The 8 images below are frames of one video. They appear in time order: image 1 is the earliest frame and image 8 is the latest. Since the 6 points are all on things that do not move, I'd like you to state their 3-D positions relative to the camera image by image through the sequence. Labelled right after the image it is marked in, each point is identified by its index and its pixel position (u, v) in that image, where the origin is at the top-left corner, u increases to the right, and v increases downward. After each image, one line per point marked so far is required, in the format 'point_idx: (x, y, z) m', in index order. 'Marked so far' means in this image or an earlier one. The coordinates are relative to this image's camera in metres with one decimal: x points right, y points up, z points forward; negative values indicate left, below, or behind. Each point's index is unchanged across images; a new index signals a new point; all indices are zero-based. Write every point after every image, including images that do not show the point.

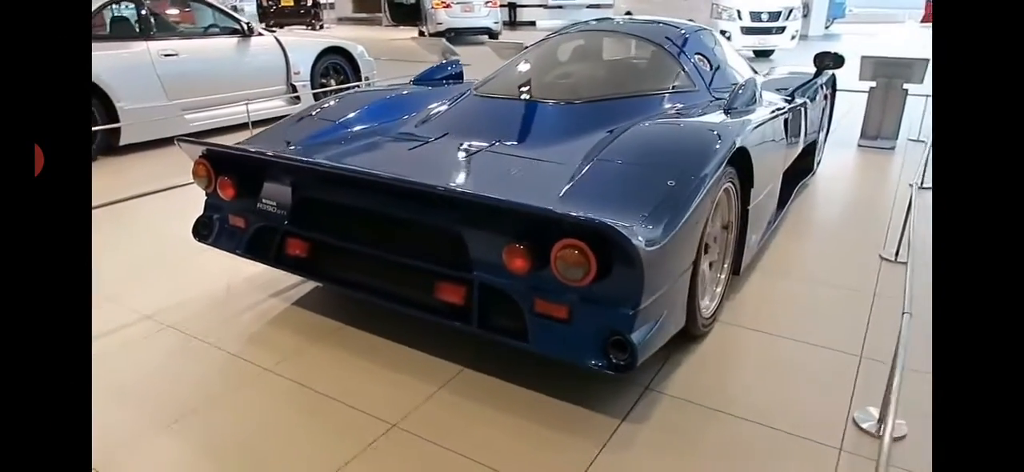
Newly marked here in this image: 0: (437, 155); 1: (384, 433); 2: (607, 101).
0: (-0.3, +0.3, +2.0) m
1: (-0.3, -0.5, +1.6) m
2: (+0.3, +0.5, +2.5) m
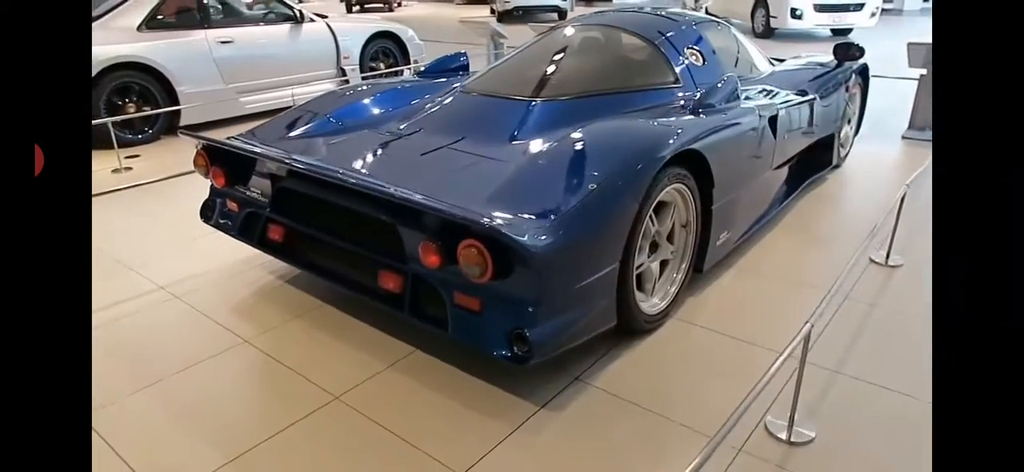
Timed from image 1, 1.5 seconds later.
0: (-0.4, +0.3, +2.2) m
1: (-0.5, -0.5, +1.8) m
2: (+0.3, +0.5, +2.5) m
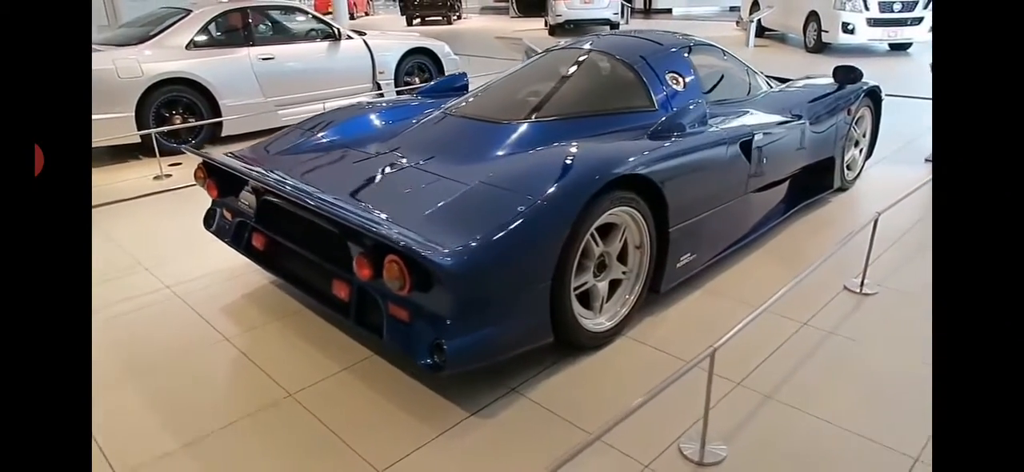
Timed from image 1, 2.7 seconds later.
0: (-0.5, +0.3, +2.4) m
1: (-0.7, -0.5, +2.0) m
2: (+0.2, +0.5, +2.6) m
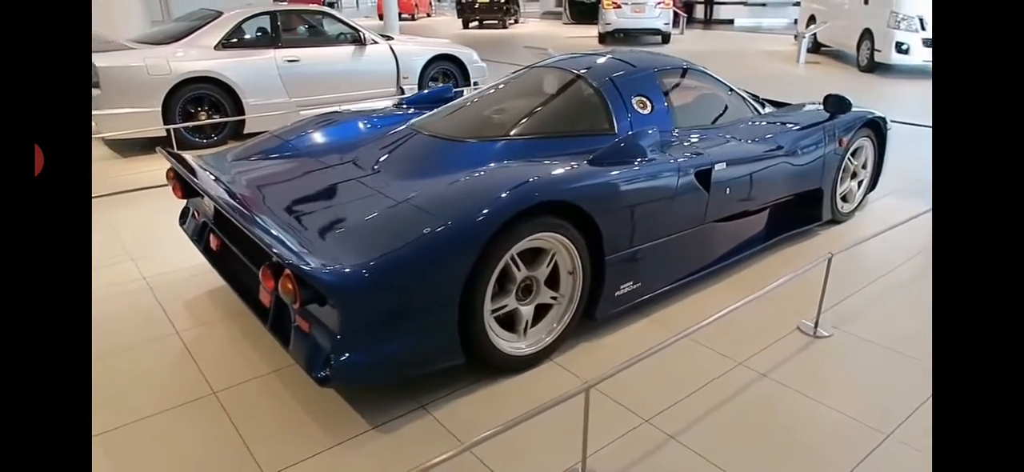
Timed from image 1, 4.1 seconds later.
0: (-0.7, +0.2, +2.4) m
1: (-1.0, -0.5, +2.1) m
2: (0.0, +0.4, +2.6) m
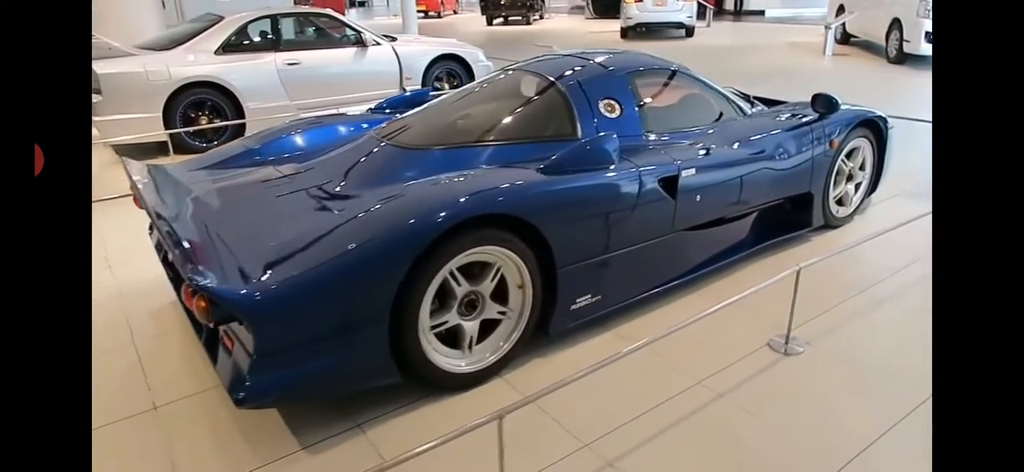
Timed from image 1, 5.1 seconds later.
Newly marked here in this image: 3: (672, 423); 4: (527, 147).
0: (-0.9, +0.2, +2.4) m
1: (-1.2, -0.6, +2.1) m
2: (-0.2, +0.4, +2.6) m
3: (+0.5, -0.6, +2.0) m
4: (+0.1, +0.4, +2.6) m
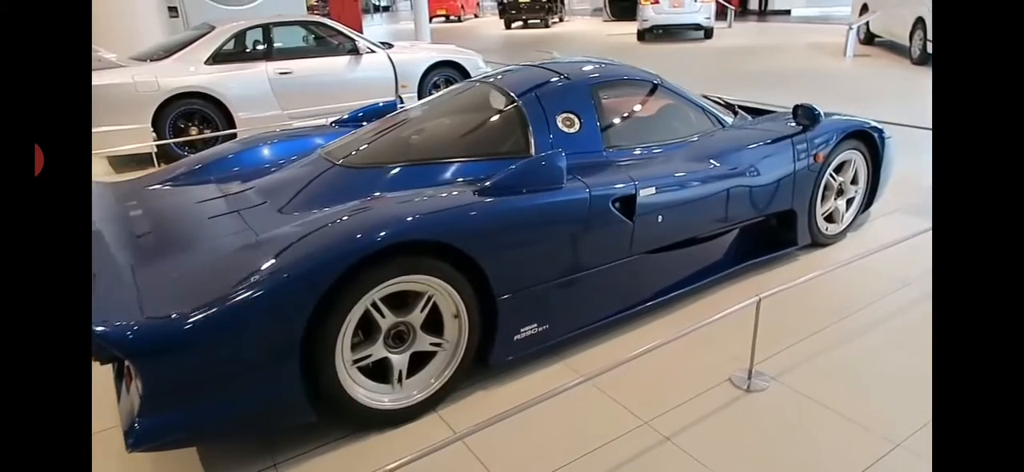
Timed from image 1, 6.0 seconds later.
0: (-1.1, +0.1, +2.3) m
1: (-1.4, -0.7, +2.0) m
2: (-0.4, +0.3, +2.4) m
3: (+0.3, -0.7, +1.8) m
4: (-0.1, +0.3, +2.4) m
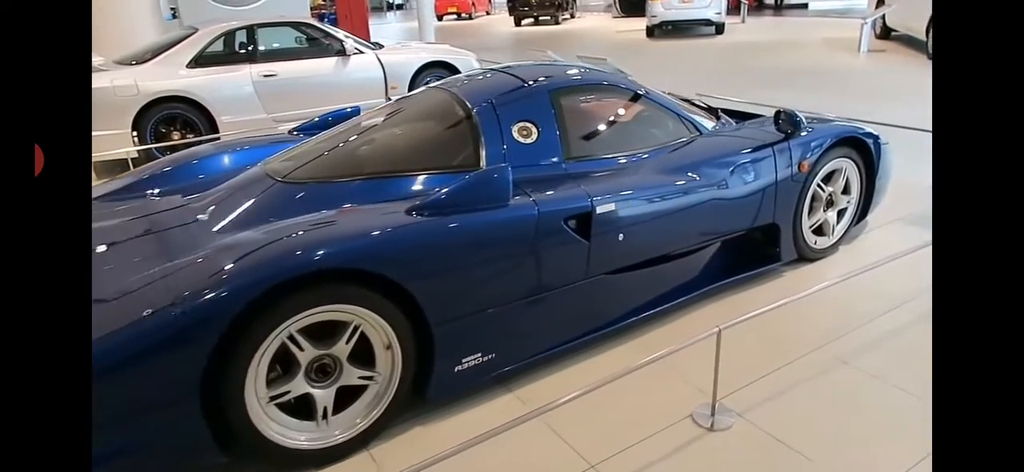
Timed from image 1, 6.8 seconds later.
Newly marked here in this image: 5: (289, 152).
0: (-1.3, 0.0, +2.2) m
1: (-1.6, -0.7, +1.9) m
2: (-0.5, +0.2, +2.3) m
3: (+0.1, -0.7, +1.7) m
4: (-0.3, +0.2, +2.3) m
5: (-0.9, +0.4, +2.6) m
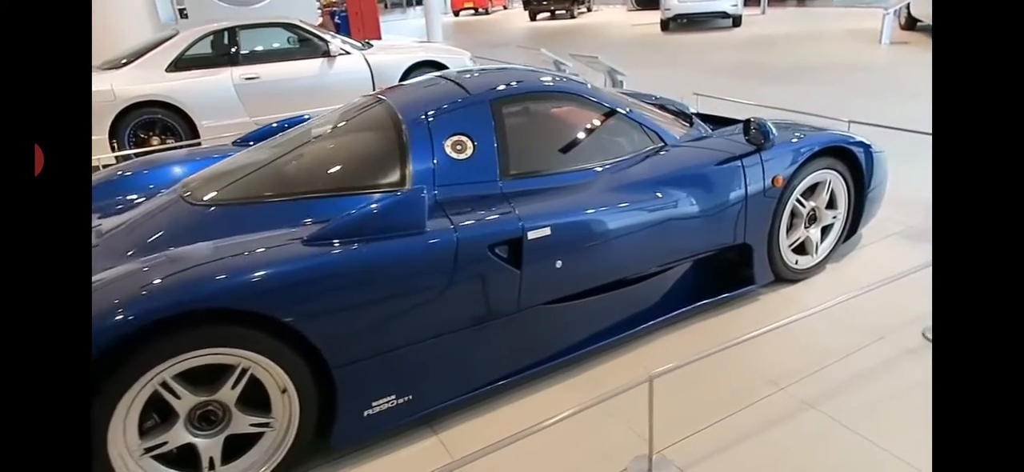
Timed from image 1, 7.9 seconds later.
0: (-1.5, -0.1, +2.0) m
1: (-1.8, -0.8, +1.8) m
2: (-0.8, +0.1, +2.1) m
3: (-0.1, -0.8, +1.5) m
4: (-0.5, +0.1, +2.1) m
5: (-1.1, +0.3, +2.5) m
